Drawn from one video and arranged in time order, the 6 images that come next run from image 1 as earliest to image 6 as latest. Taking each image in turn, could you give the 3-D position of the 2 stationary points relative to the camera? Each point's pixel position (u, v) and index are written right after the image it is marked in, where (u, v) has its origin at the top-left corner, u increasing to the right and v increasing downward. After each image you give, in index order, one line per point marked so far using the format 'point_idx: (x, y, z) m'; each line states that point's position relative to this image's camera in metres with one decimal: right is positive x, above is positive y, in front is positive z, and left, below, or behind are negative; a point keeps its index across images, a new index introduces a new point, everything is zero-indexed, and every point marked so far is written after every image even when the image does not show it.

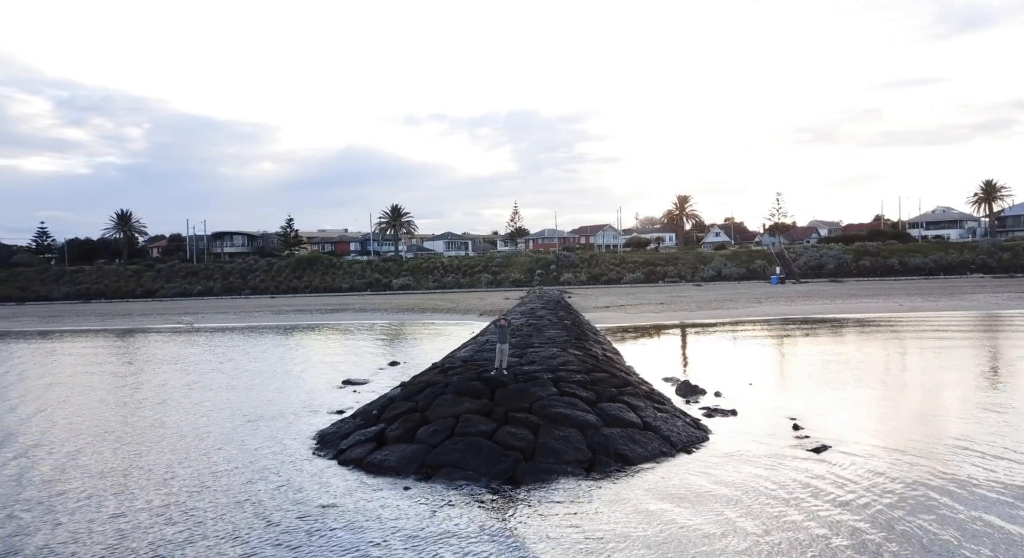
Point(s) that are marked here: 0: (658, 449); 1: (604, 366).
0: (+1.7, -2.0, +9.6) m
1: (+1.4, -1.3, +13.1) m
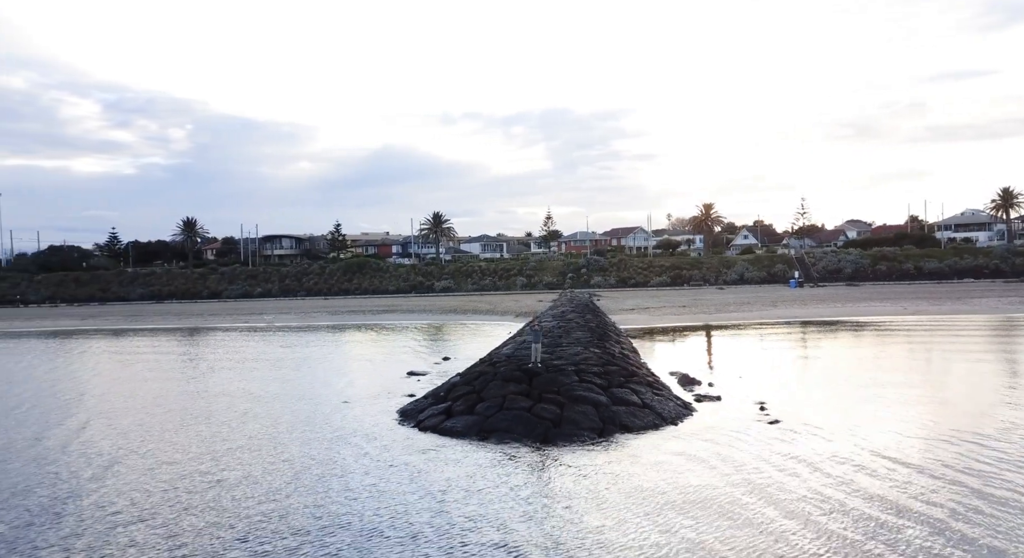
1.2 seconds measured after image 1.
0: (+2.2, -2.2, +13.1) m
1: (+2.1, -1.6, +16.5) m
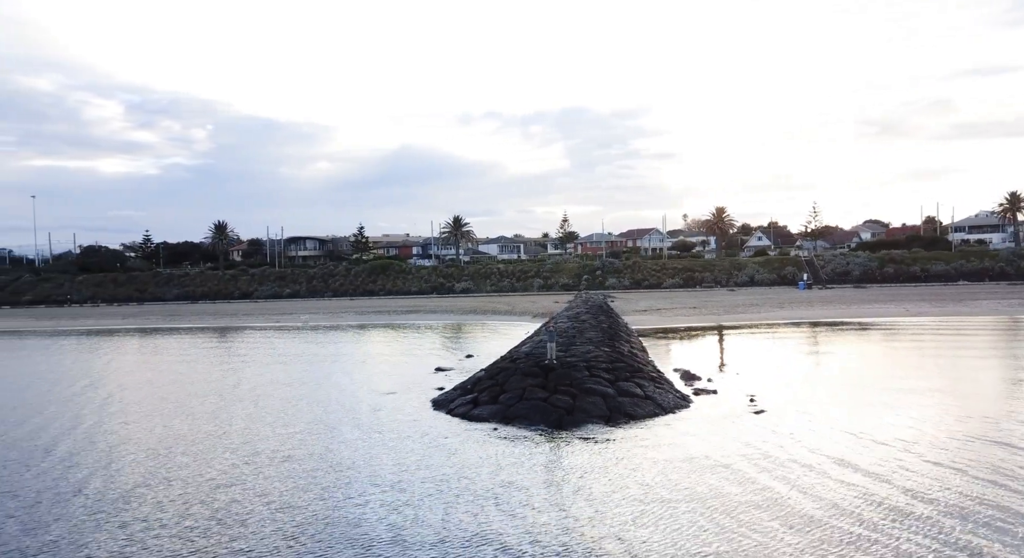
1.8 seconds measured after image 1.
0: (+2.6, -2.4, +15.0) m
1: (+2.5, -1.7, +18.4) m
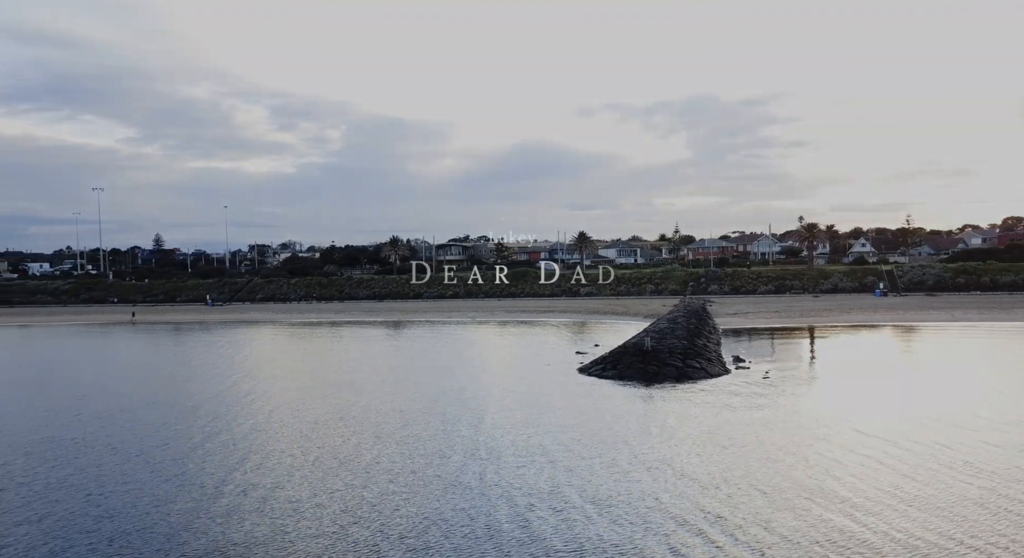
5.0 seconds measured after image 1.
0: (+6.2, -3.1, +26.4) m
1: (+6.6, -2.4, +29.8) m
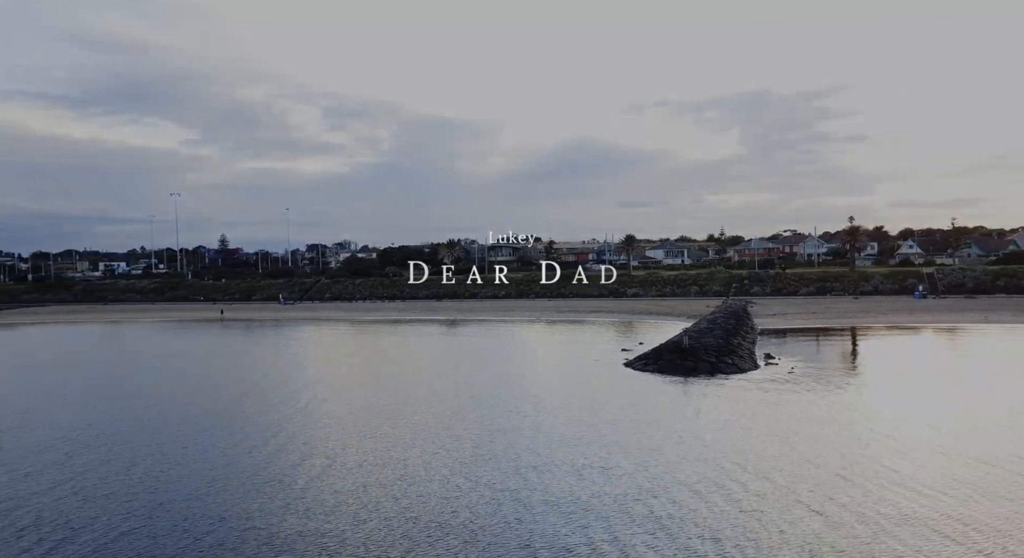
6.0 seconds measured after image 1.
0: (+8.1, -3.3, +29.6) m
1: (+8.7, -2.6, +33.0) m
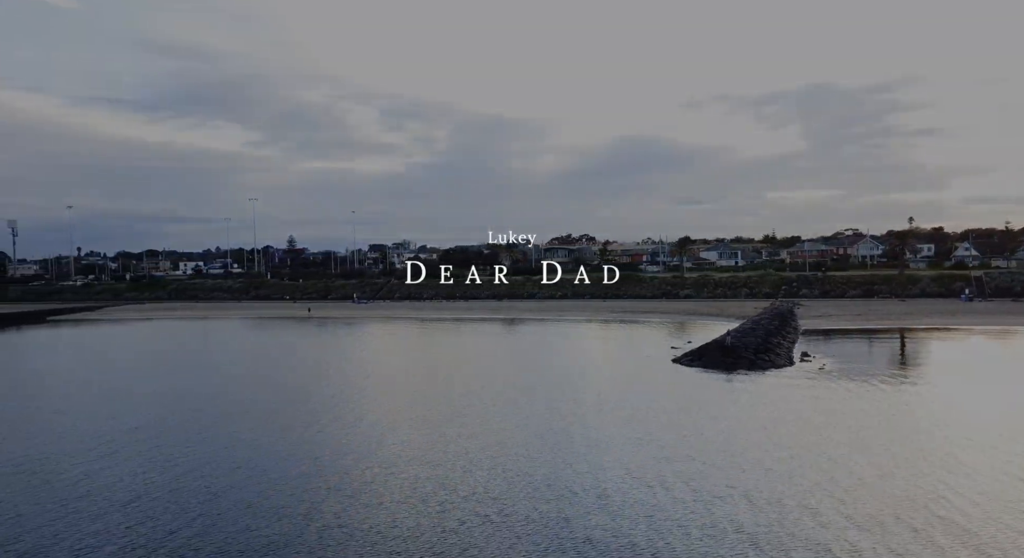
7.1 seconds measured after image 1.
0: (+10.5, -3.5, +33.0) m
1: (+11.4, -2.9, +36.3) m
